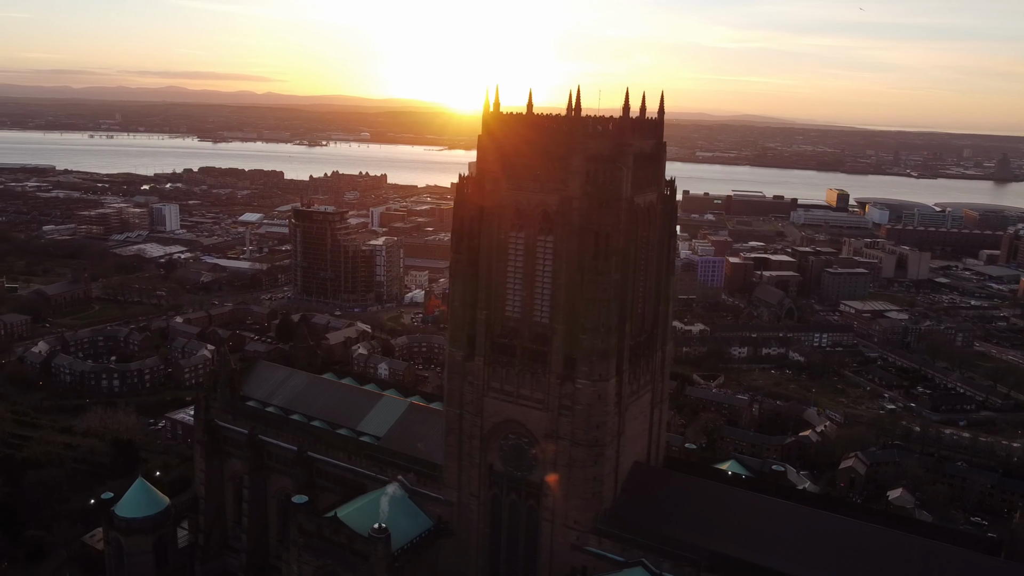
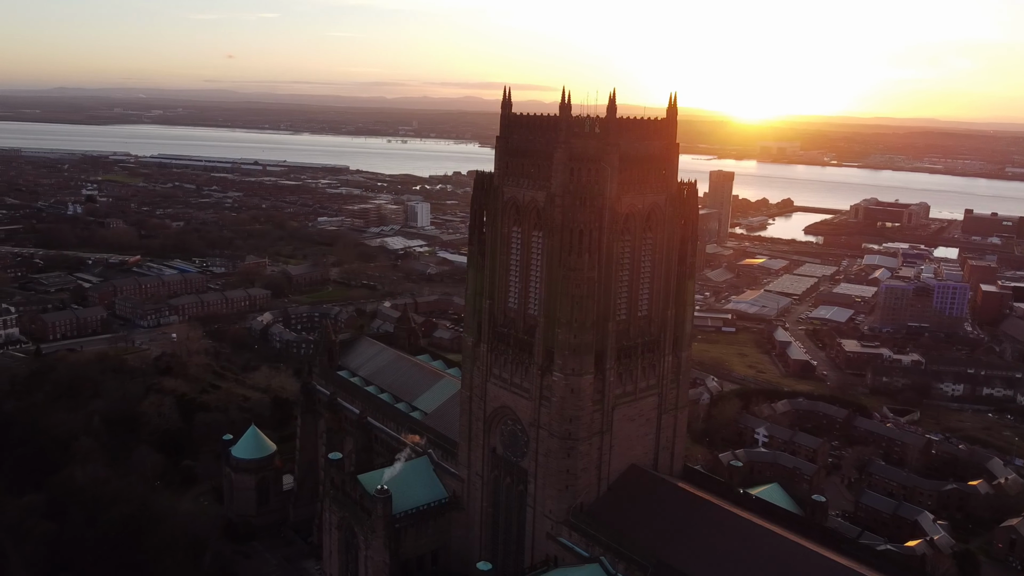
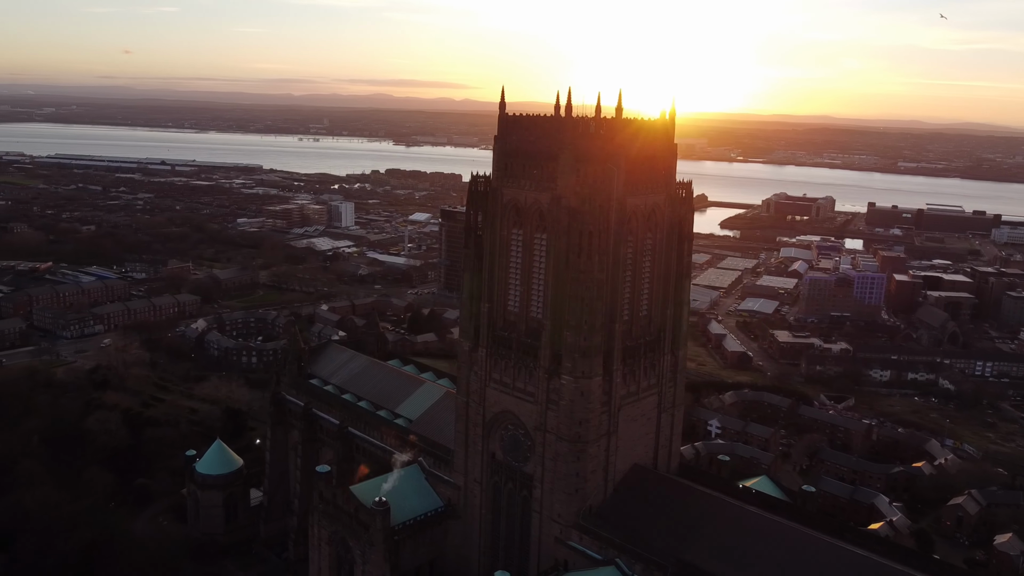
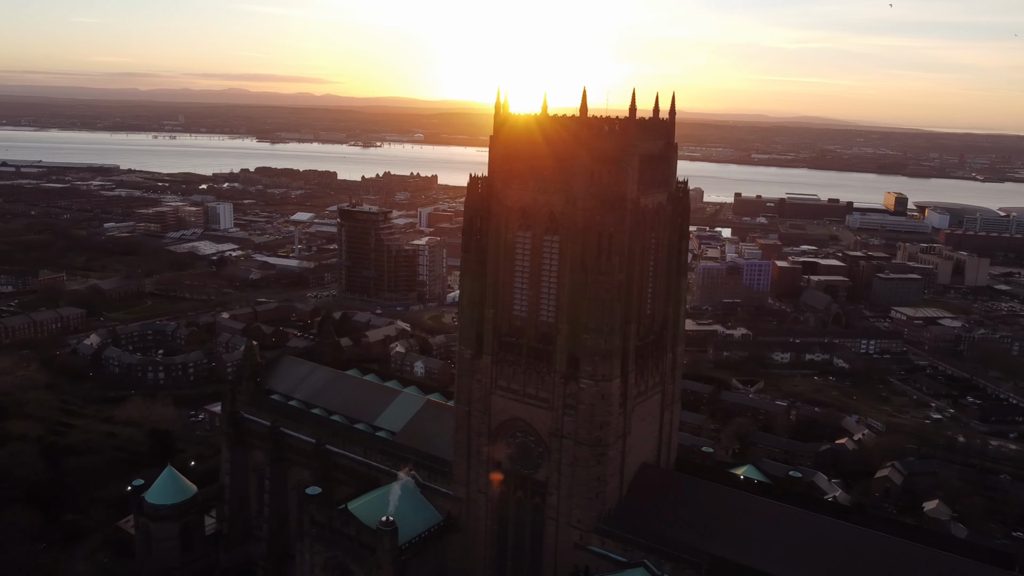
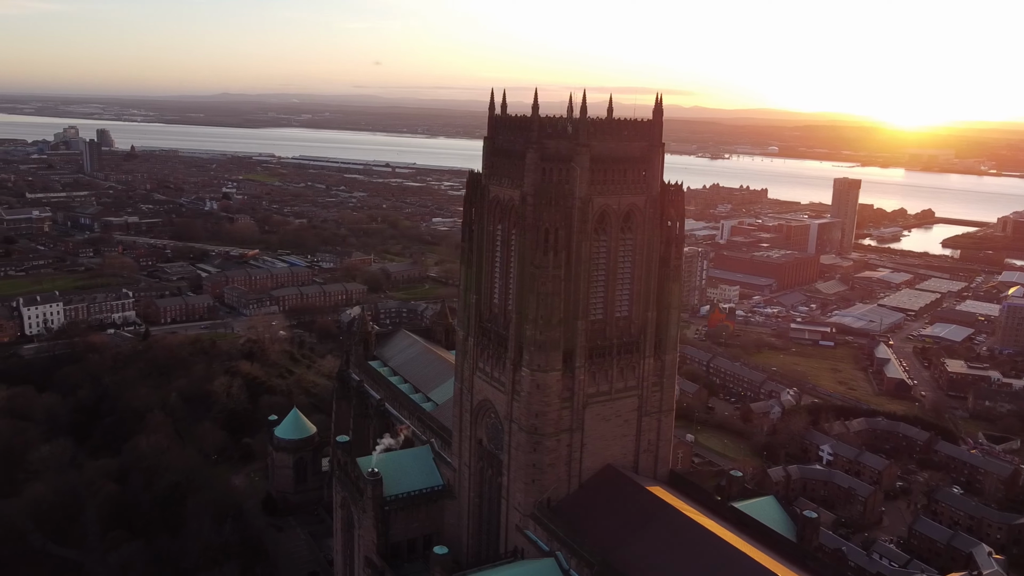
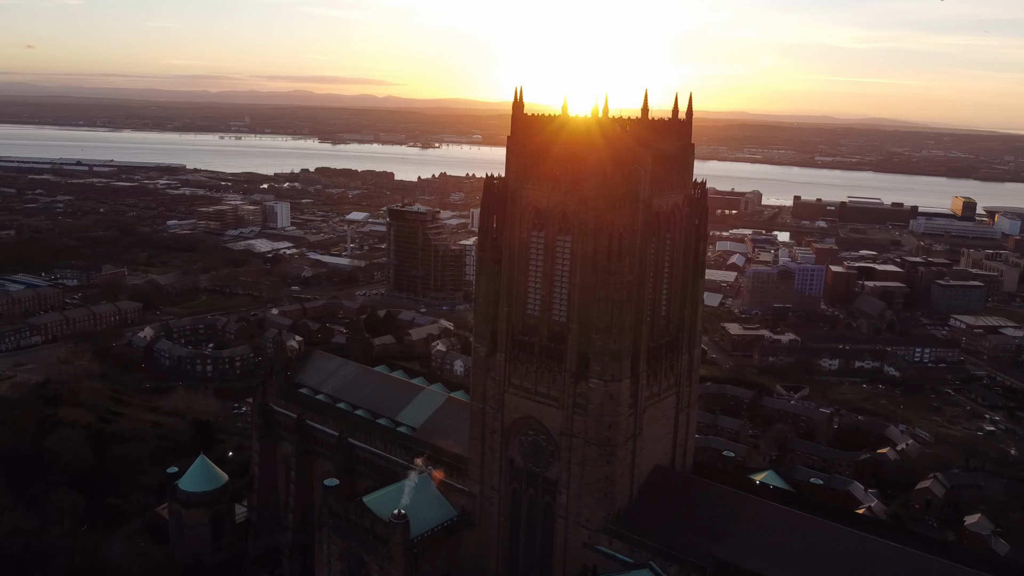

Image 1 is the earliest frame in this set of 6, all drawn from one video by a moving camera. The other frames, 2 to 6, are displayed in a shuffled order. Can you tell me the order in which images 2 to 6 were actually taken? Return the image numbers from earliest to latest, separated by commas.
4, 6, 3, 2, 5
